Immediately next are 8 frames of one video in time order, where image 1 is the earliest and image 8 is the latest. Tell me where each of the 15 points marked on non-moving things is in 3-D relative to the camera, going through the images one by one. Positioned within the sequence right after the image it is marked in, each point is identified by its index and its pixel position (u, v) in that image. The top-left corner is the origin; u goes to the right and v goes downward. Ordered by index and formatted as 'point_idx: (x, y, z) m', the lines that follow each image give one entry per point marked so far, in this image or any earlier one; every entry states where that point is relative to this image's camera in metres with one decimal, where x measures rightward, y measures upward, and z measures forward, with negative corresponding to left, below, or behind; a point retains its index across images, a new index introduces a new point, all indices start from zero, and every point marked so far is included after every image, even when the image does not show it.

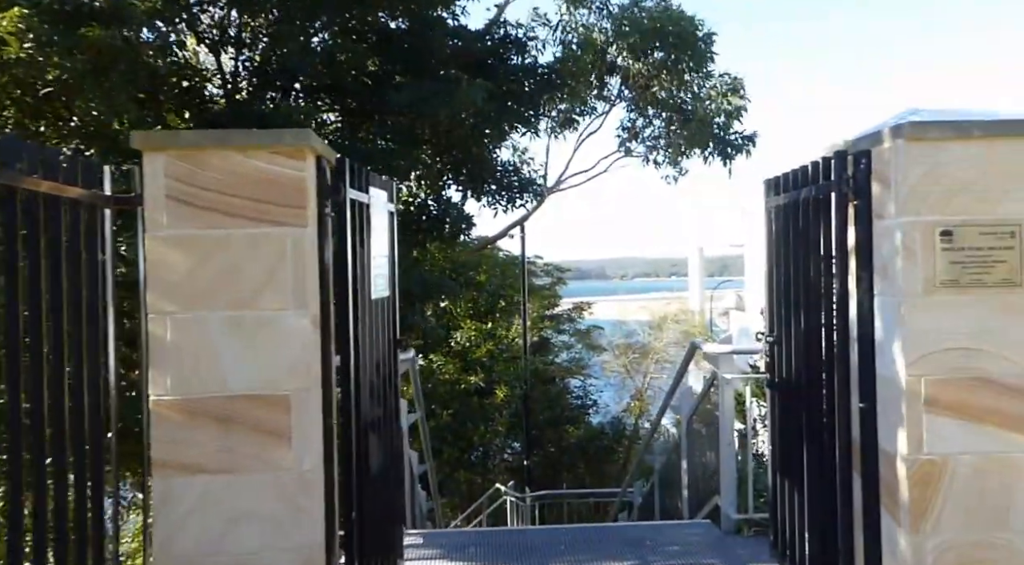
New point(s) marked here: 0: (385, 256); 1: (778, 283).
0: (-0.5, +0.1, +3.3) m
1: (+1.1, 0.0, +3.3) m
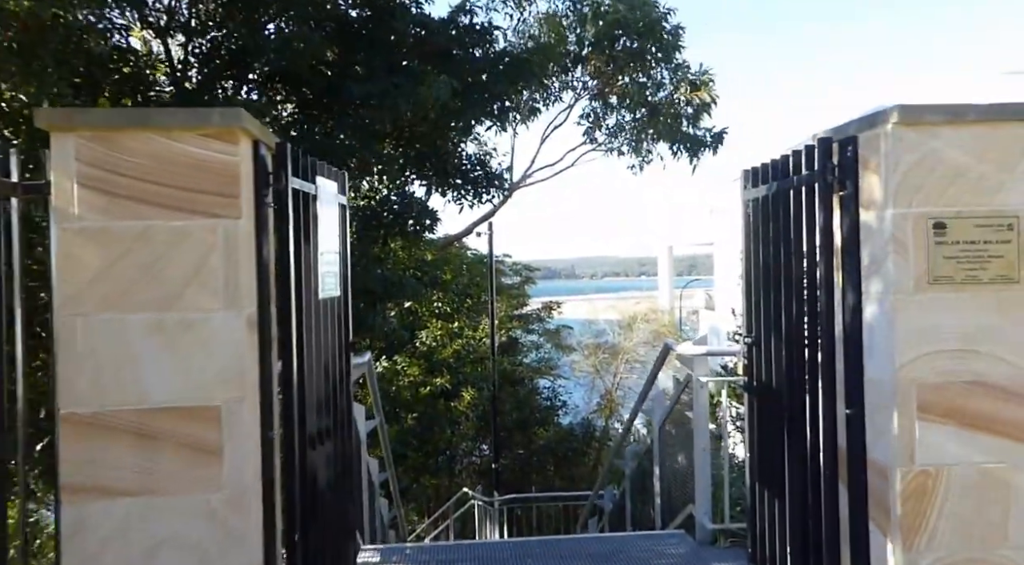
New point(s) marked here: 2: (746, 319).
0: (-0.7, +0.1, +3.0) m
1: (+1.0, 0.0, +3.2) m
2: (+1.0, -0.1, +3.3) m
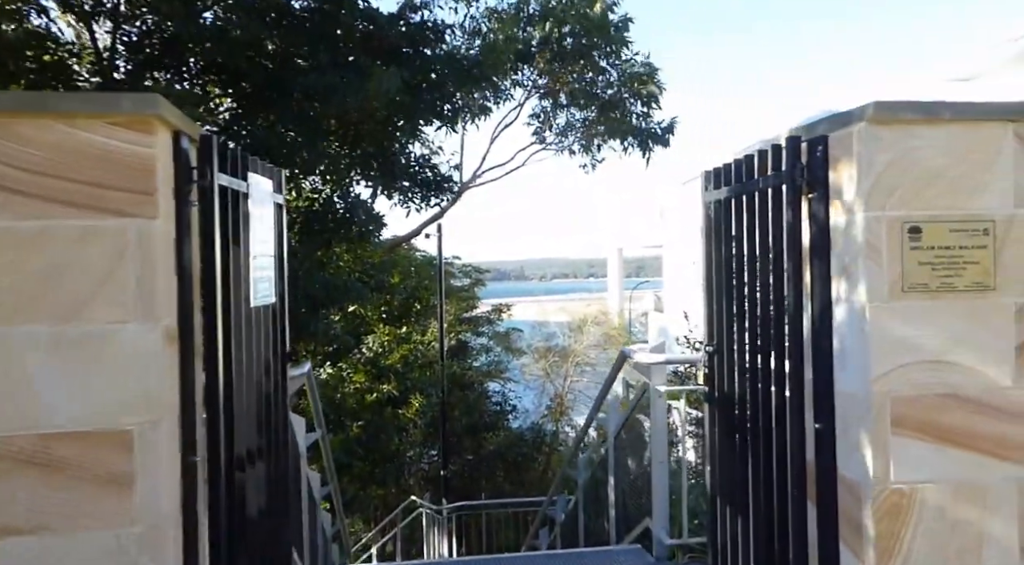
0: (-0.8, +0.1, +2.8) m
1: (+0.8, 0.0, +3.0) m
2: (+0.8, -0.2, +3.1) m
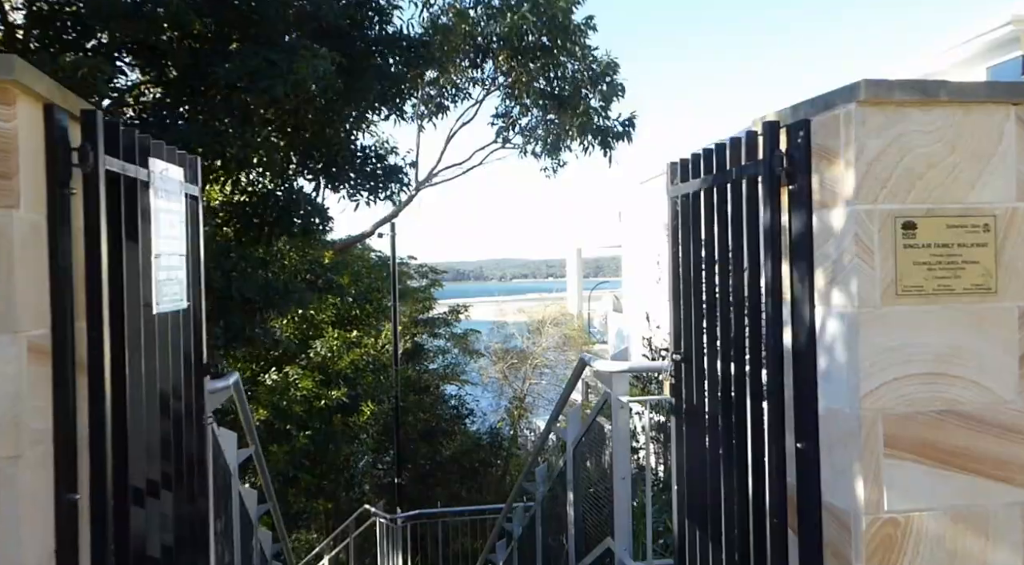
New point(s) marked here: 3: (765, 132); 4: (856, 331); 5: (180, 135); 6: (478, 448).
0: (-1.0, +0.1, +2.4) m
1: (+0.6, 0.0, +2.8) m
2: (+0.6, -0.2, +2.9) m
3: (+0.7, +0.4, +2.1) m
4: (+0.8, -0.1, +1.9) m
5: (-1.9, +0.9, +4.7) m
6: (-0.5, -2.3, +11.0) m
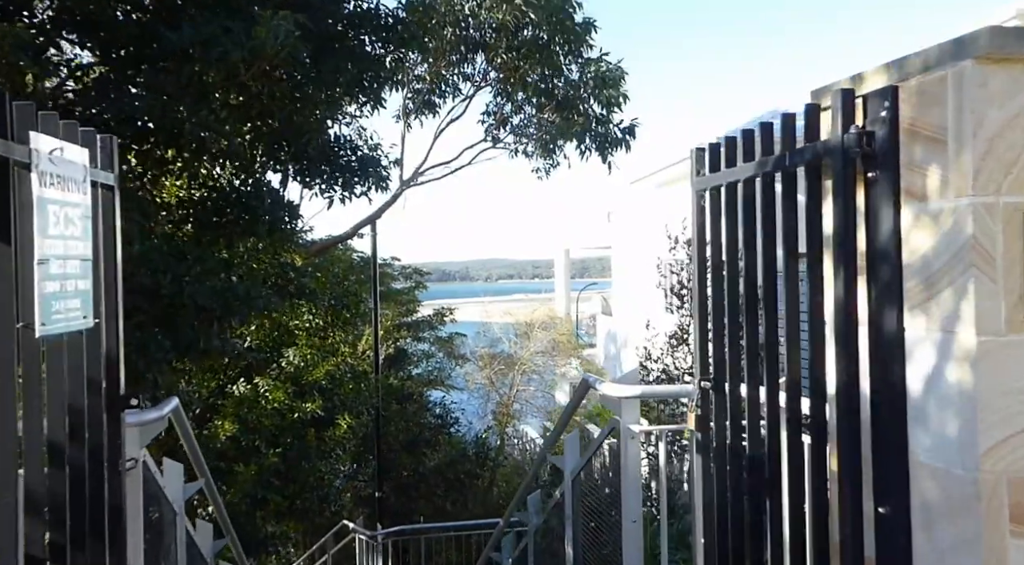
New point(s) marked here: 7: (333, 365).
0: (-1.0, +0.1, +1.9) m
1: (+0.6, 0.0, +2.3) m
2: (+0.6, -0.2, +2.4) m
3: (+0.7, +0.4, +1.7) m
4: (+0.8, -0.1, +1.4) m
5: (-1.9, +0.8, +4.1) m
6: (-0.6, -2.3, +10.5) m
7: (-1.6, -0.8, +7.3) m
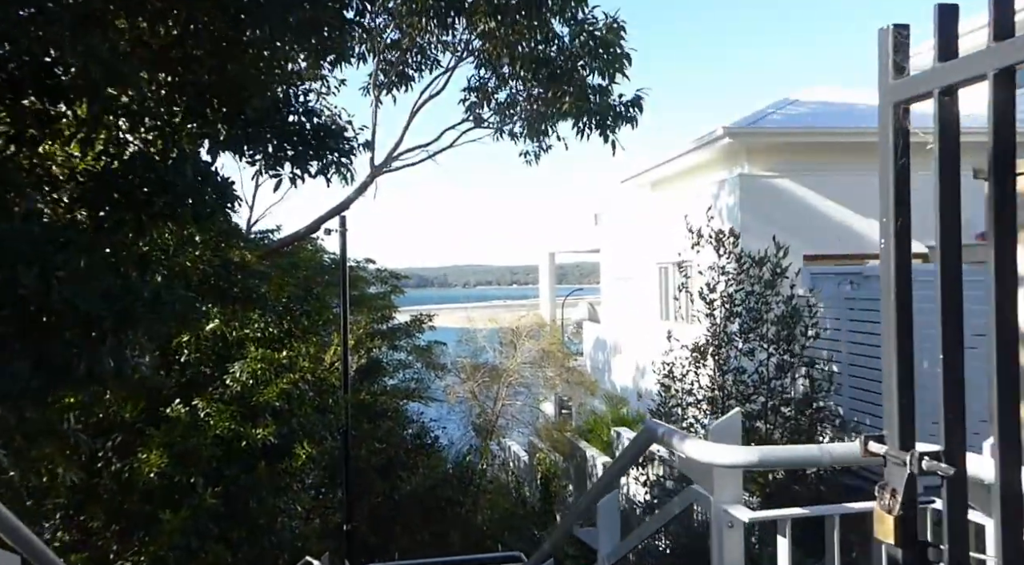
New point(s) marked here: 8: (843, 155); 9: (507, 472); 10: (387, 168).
0: (-0.9, +0.1, +0.8) m
1: (+0.7, 0.0, +1.2) m
2: (+0.6, -0.2, +1.3) m
3: (+0.8, +0.4, +0.6) m
4: (+0.9, -0.1, +0.3) m
5: (-1.9, +0.9, +3.0) m
6: (-0.8, -2.4, +9.4) m
7: (-1.7, -0.8, +6.1) m
8: (+4.7, +1.8, +10.9) m
9: (-0.1, -2.7, +11.4) m
10: (-1.4, +1.3, +9.0) m
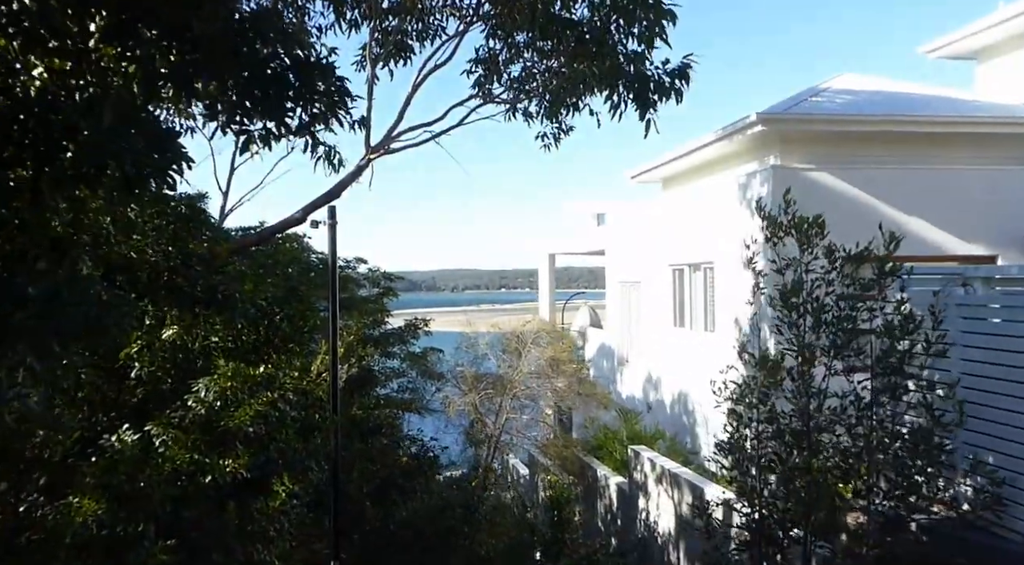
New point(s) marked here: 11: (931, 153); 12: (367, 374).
0: (-0.7, +0.1, -0.3) m
1: (+0.9, 0.0, +0.1) m
2: (+0.9, -0.2, +0.2) m
3: (+1.0, +0.4, -0.5) m
4: (+1.2, -0.1, -0.7) m
5: (-1.7, +0.9, +1.9) m
6: (-0.7, -2.4, +8.3) m
7: (-1.5, -0.8, +5.0) m
8: (+4.8, +1.7, +9.9) m
9: (0.0, -2.7, +10.3) m
10: (-1.3, +1.3, +7.9) m
11: (+5.3, +1.6, +9.9) m
12: (-1.7, -1.1, +9.2) m
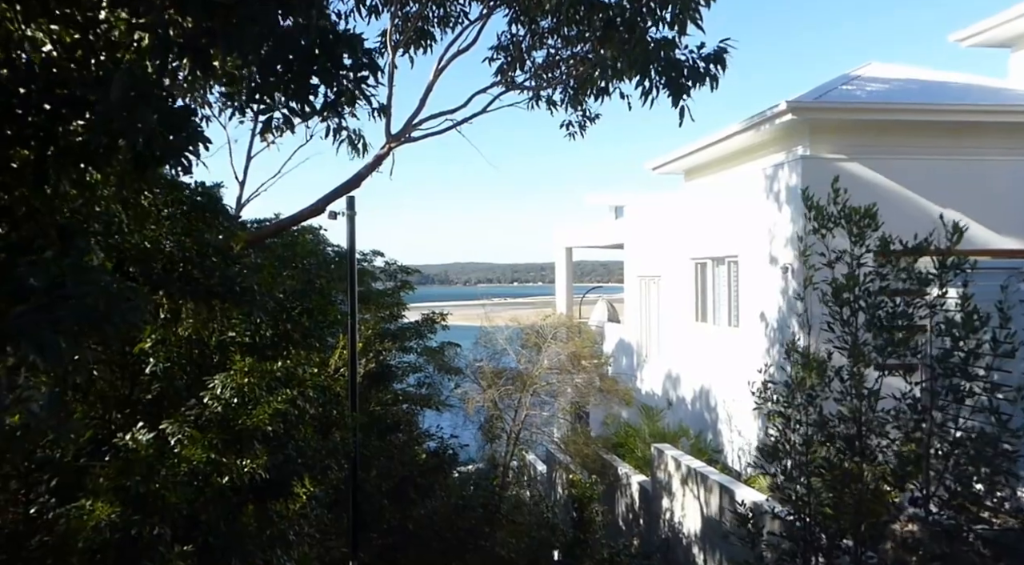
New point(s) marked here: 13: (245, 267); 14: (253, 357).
0: (-0.6, +0.1, -0.5) m
1: (+1.0, 0.0, -0.1) m
2: (+1.0, -0.2, 0.0) m
3: (+1.1, +0.4, -0.7) m
4: (+1.2, -0.1, -1.0) m
5: (-1.6, +0.9, +1.7) m
6: (-0.5, -2.3, +8.1) m
7: (-1.4, -0.7, +4.8) m
8: (+5.1, +1.8, +9.5) m
9: (+0.3, -2.7, +10.1) m
10: (-1.1, +1.4, +7.7) m
11: (+5.5, +1.7, +9.6) m
12: (-1.5, -1.0, +9.0) m
13: (-1.5, +0.1, +4.2) m
14: (-1.6, -0.5, +5.0) m
